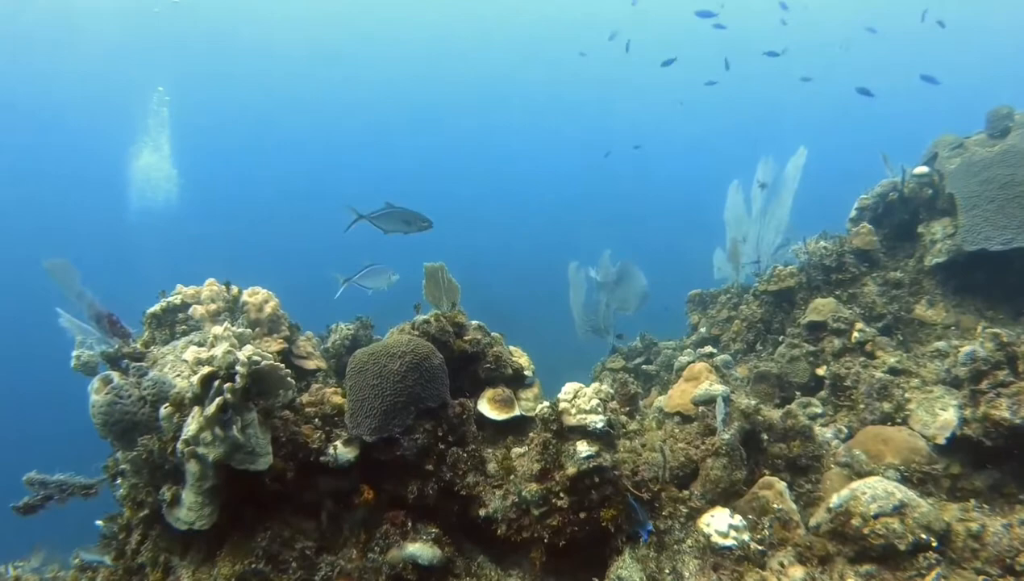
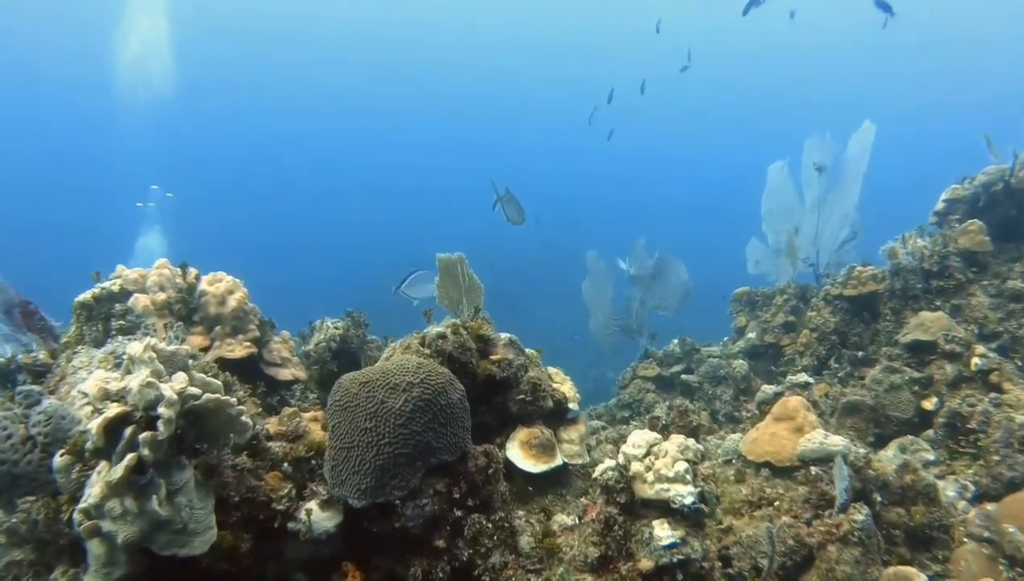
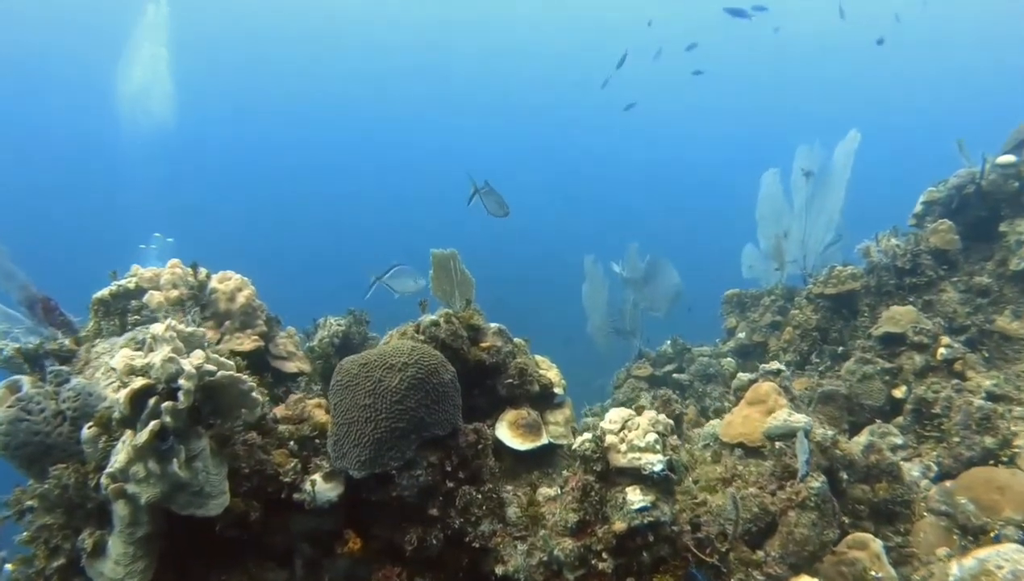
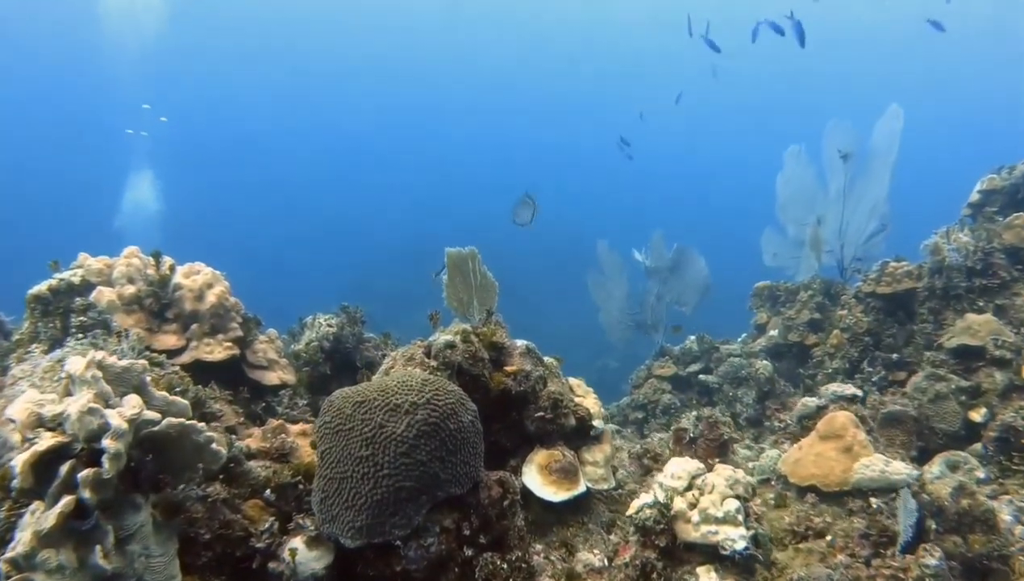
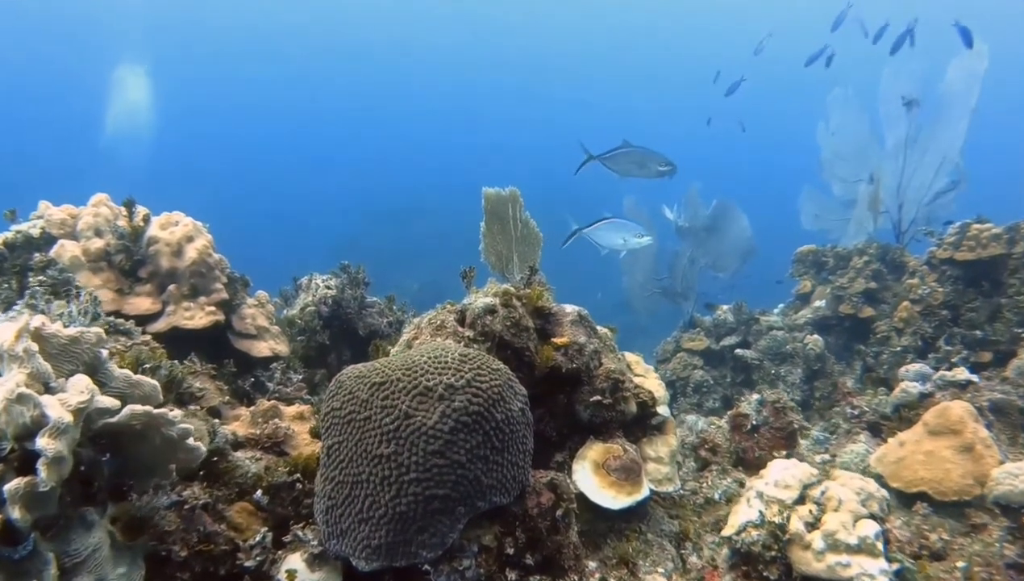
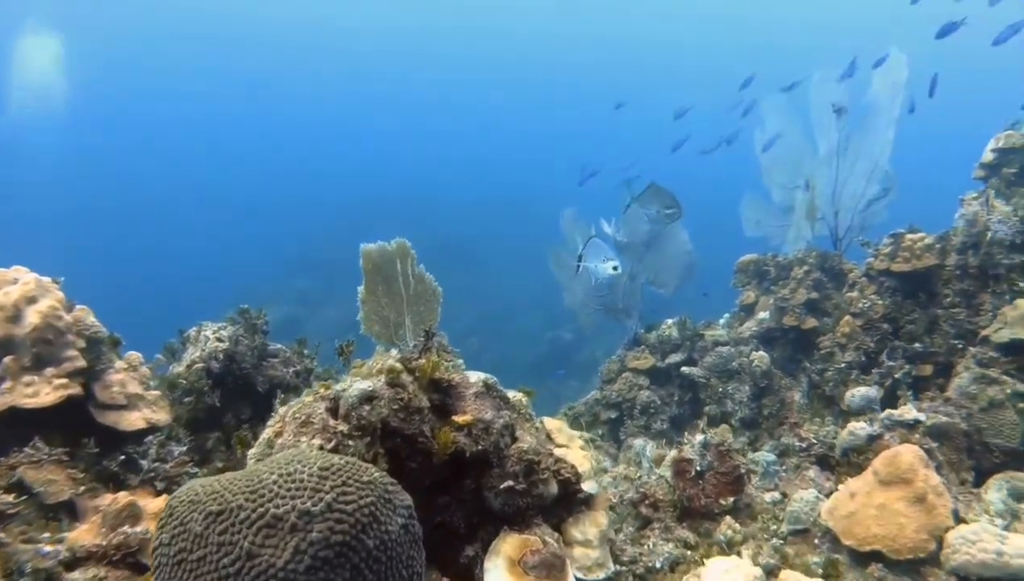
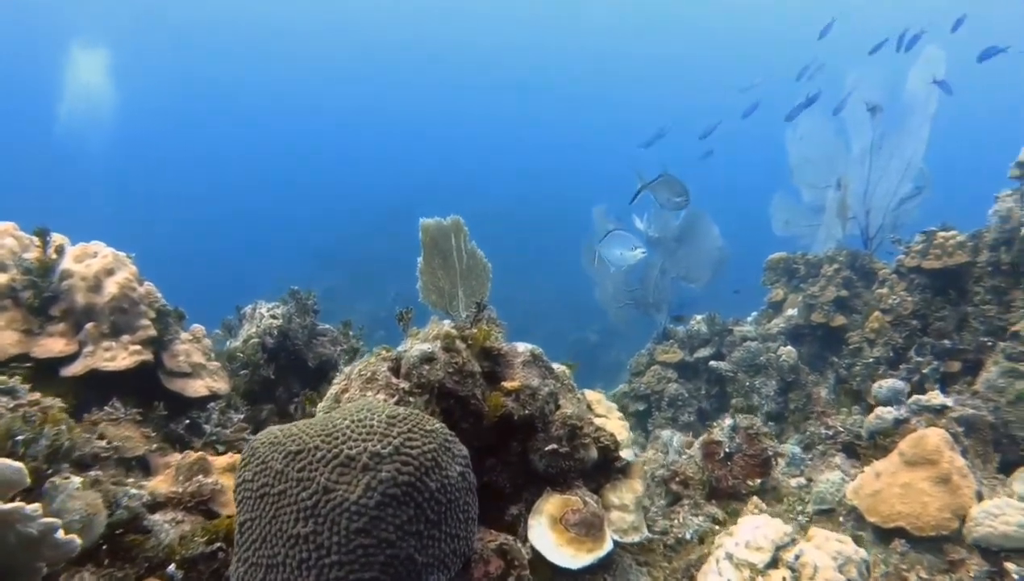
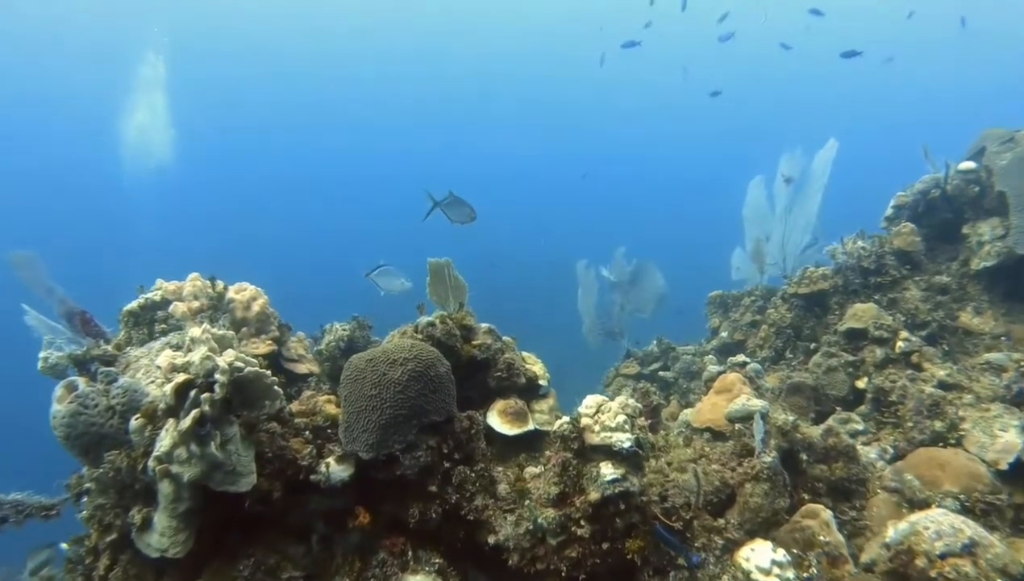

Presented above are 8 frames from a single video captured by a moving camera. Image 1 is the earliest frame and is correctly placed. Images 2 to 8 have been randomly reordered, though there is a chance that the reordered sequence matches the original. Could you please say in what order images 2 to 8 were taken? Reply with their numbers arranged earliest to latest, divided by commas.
8, 3, 2, 4, 5, 7, 6
